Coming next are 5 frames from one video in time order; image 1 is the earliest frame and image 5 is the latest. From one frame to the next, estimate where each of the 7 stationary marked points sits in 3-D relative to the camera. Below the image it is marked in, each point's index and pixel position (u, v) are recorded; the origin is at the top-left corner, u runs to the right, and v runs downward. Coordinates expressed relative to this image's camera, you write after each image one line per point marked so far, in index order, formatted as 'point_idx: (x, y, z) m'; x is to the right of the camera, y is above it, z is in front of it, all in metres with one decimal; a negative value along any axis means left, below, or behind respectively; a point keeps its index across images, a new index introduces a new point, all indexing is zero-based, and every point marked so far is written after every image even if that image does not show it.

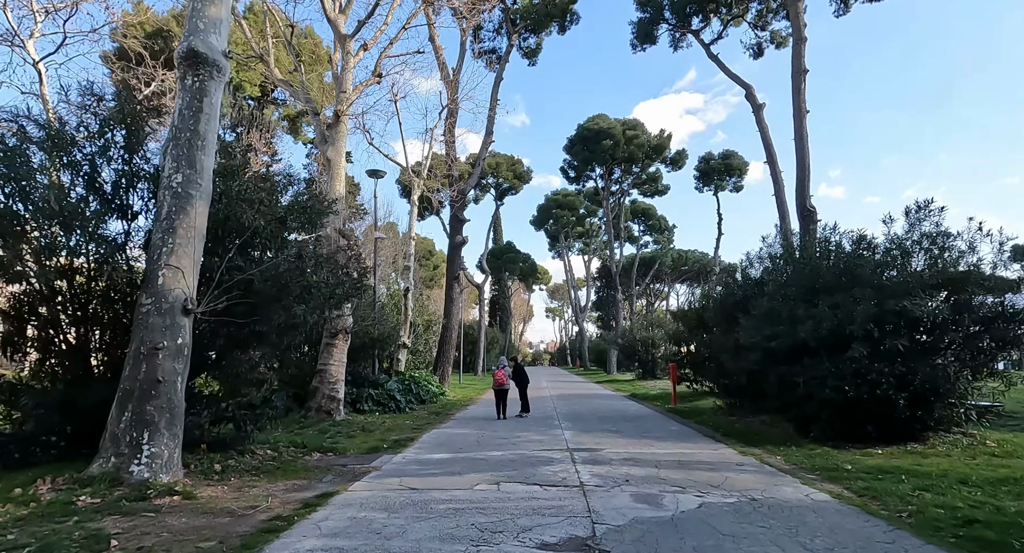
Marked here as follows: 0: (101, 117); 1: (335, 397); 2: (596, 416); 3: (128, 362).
0: (-5.1, +2.0, +8.0) m
1: (-3.7, -2.5, +13.3) m
2: (+2.1, -3.4, +15.6) m
3: (-4.2, -0.9, +7.0) m
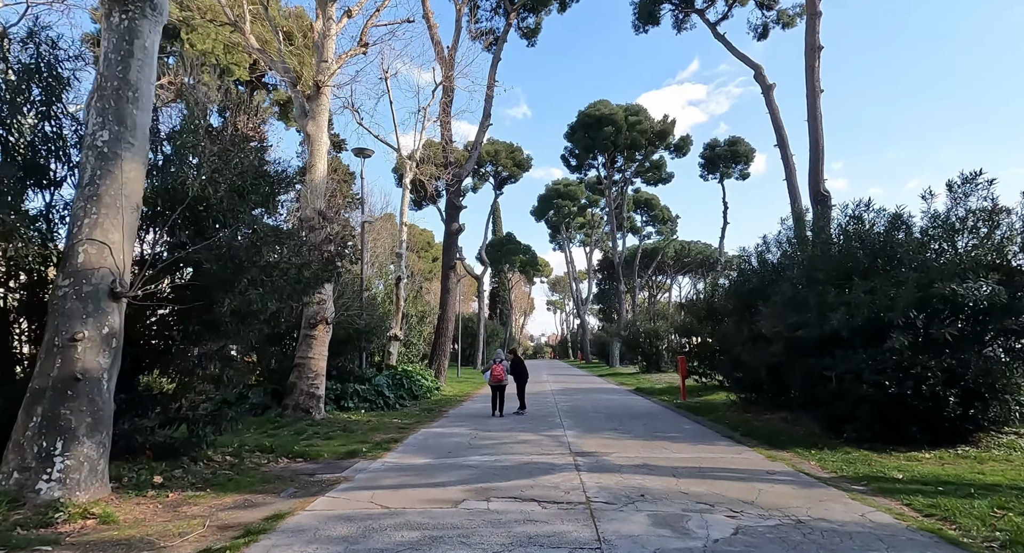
0: (-5.2, +2.2, +6.7) m
1: (-3.8, -2.2, +12.1) m
2: (+2.0, -3.1, +14.4) m
3: (-4.3, -0.7, +5.8) m
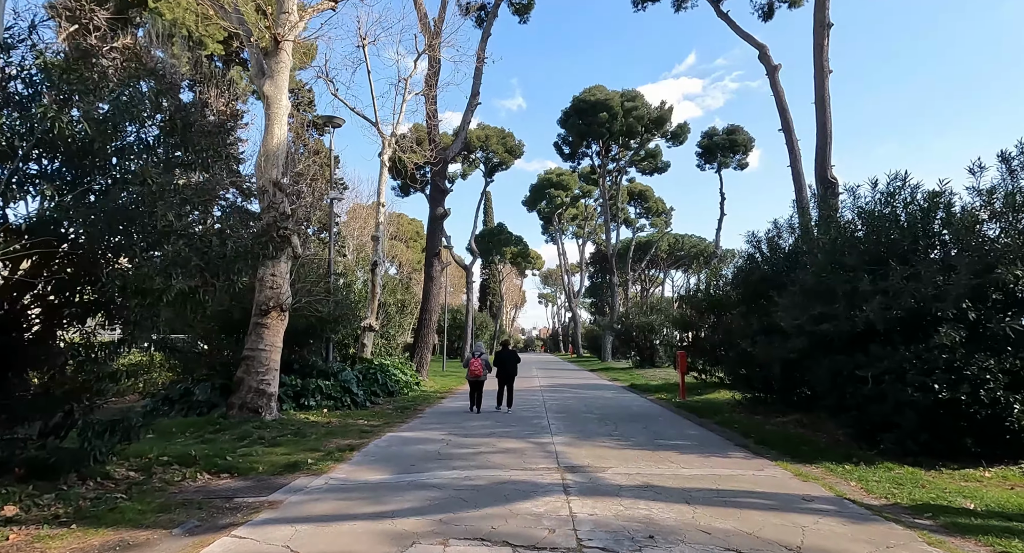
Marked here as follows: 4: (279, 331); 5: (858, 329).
0: (-5.4, +2.5, +5.1) m
1: (-4.1, -1.9, +10.5) m
2: (+1.7, -2.8, +12.9) m
3: (-4.5, -0.4, +4.2) m
4: (-3.9, -0.9, +10.8) m
5: (+5.0, -0.8, +9.3) m
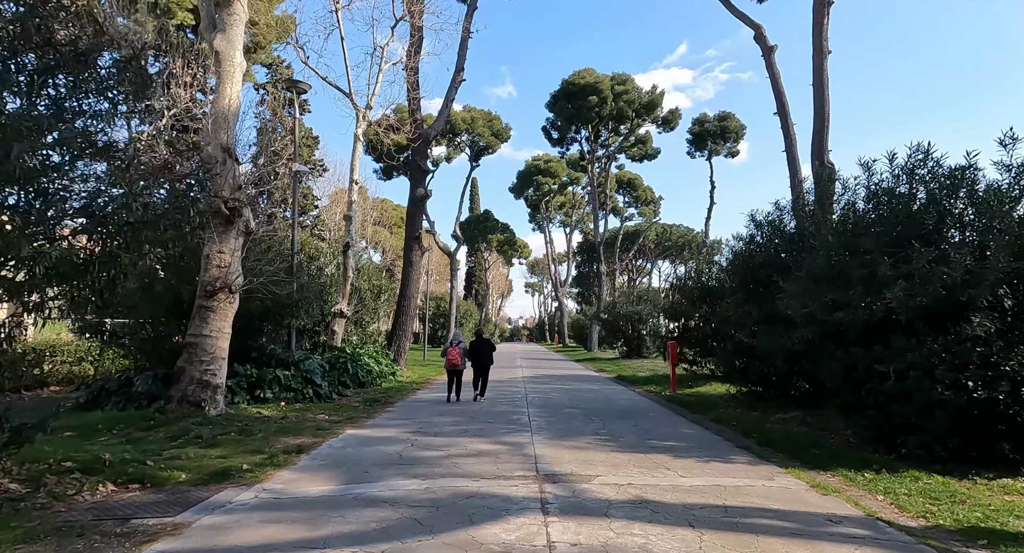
0: (-5.6, +2.8, +3.8) m
1: (-4.4, -1.5, +9.3) m
2: (+1.2, -2.5, +11.8) m
3: (-4.7, -0.2, +3.0) m
4: (-4.3, -0.6, +9.6) m
5: (+4.7, -0.5, +8.3) m
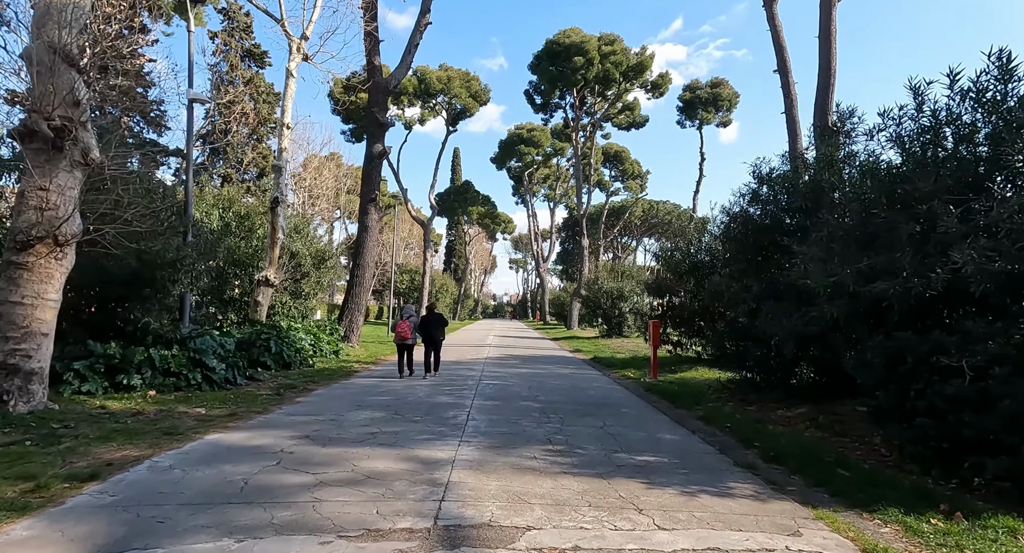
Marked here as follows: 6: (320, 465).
0: (-6.2, +3.2, +1.1) m
1: (-5.2, -1.0, +6.9) m
2: (+0.4, -1.9, +9.5) m
3: (-5.4, +0.1, +0.4) m
4: (-5.1, 0.0, +7.1) m
5: (+3.9, -0.1, +5.9) m
6: (-1.7, -1.7, +5.6) m
